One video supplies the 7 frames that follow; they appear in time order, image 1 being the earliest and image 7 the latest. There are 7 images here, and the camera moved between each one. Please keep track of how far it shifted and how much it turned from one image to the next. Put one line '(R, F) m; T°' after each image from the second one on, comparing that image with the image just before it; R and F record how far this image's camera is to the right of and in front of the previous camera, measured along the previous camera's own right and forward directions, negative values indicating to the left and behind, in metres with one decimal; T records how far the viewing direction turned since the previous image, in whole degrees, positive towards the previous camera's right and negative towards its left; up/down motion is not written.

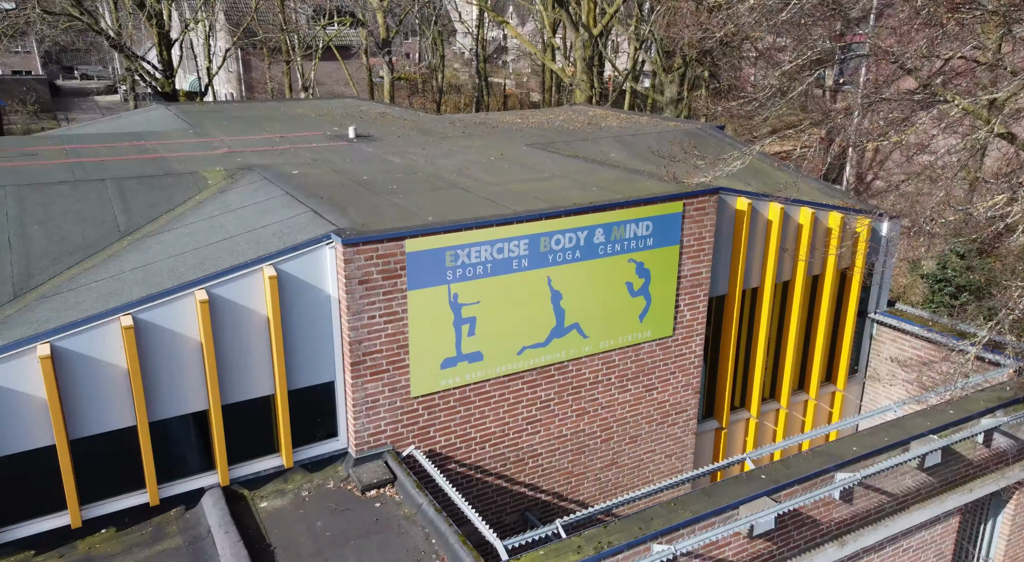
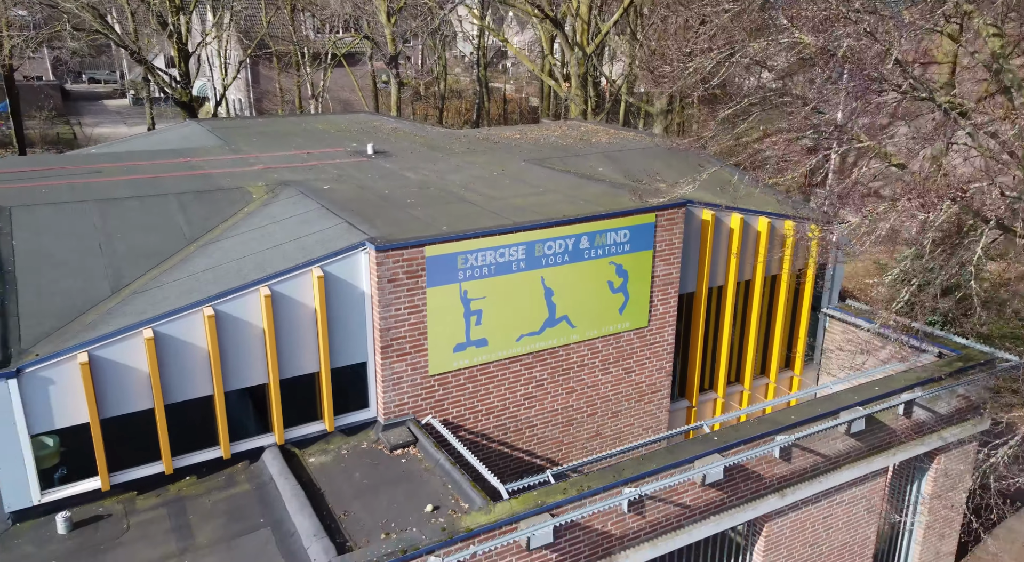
(0.0, -1.6) m; 0°
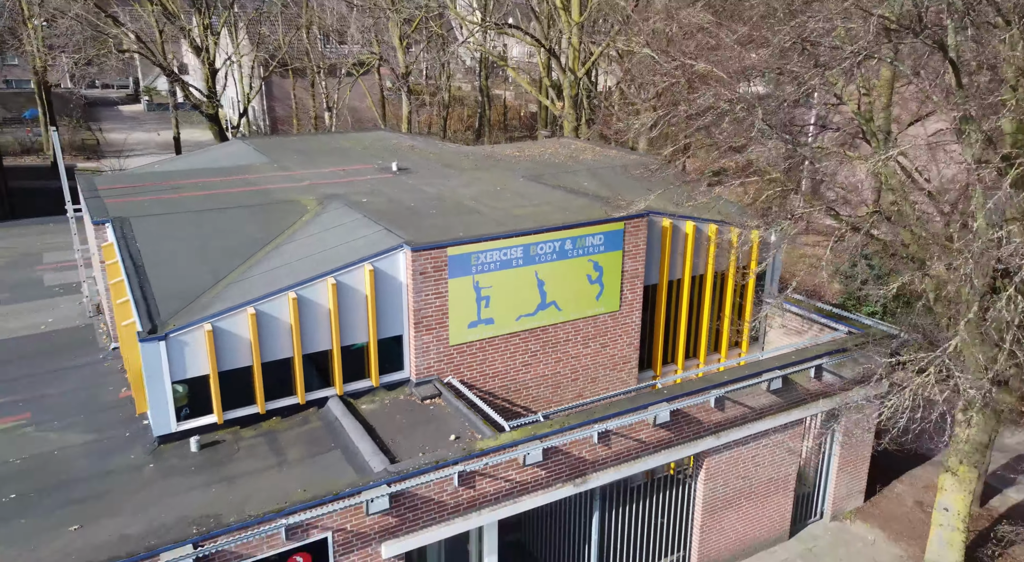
(0.0, -2.9) m; 0°
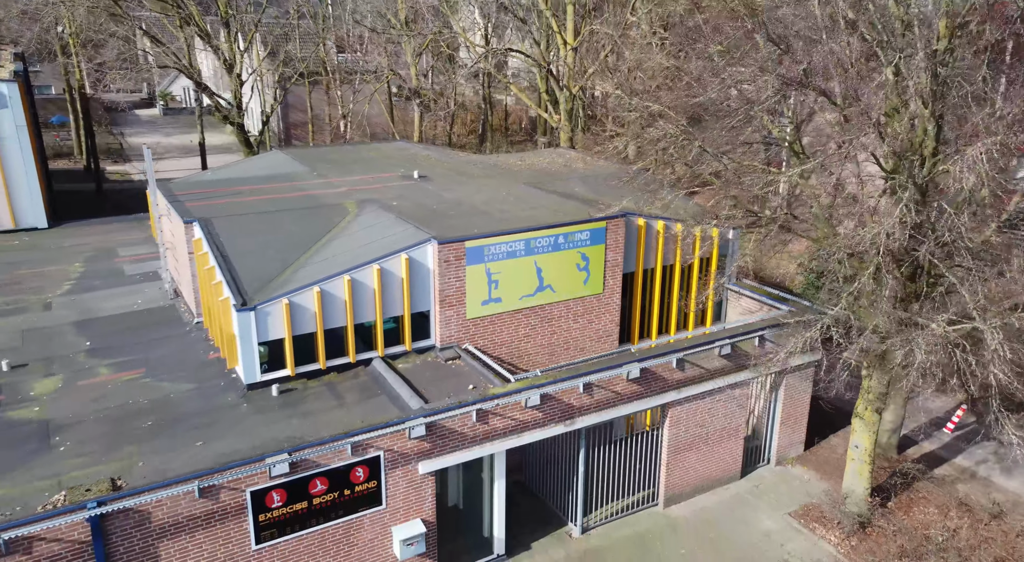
(-0.1, -3.1) m; 0°
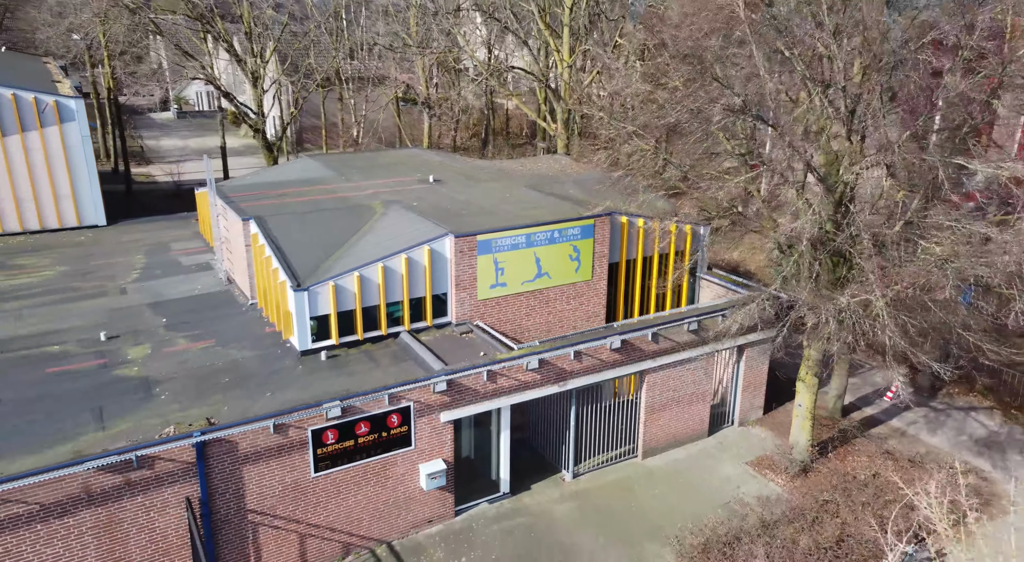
(-0.1, -3.0) m; 0°
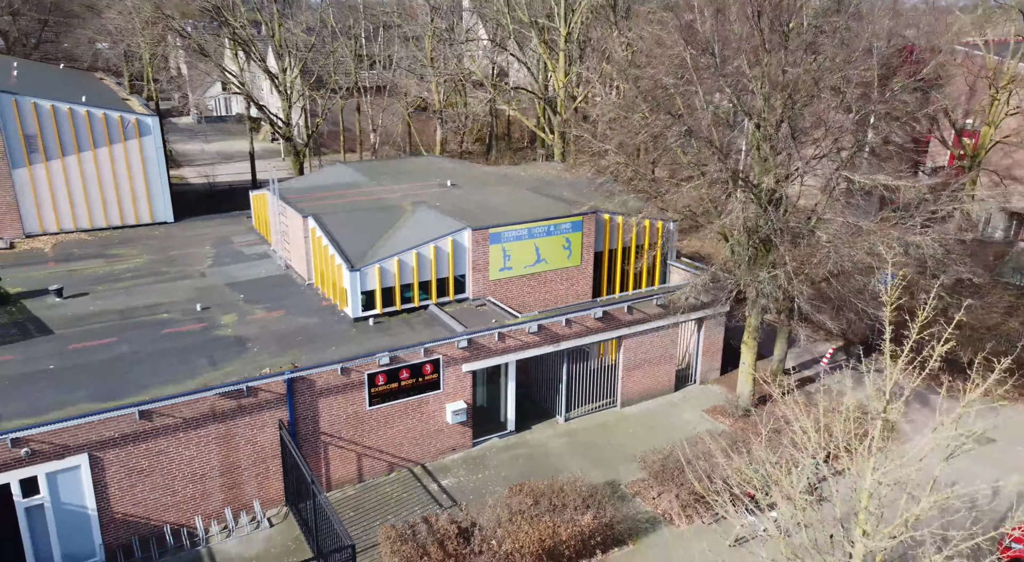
(-0.1, -4.7) m; 0°
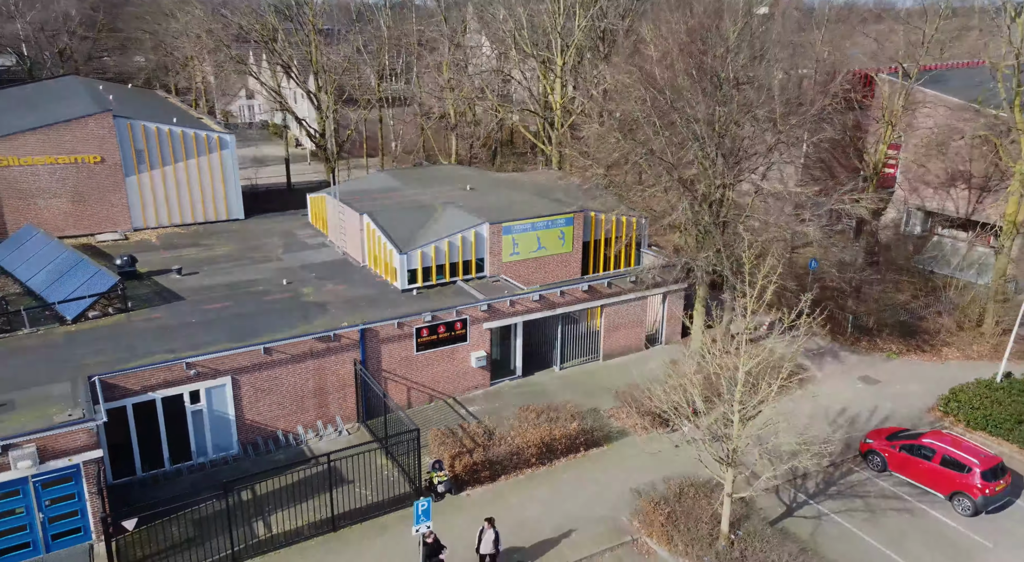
(-0.3, -7.0) m; 0°
